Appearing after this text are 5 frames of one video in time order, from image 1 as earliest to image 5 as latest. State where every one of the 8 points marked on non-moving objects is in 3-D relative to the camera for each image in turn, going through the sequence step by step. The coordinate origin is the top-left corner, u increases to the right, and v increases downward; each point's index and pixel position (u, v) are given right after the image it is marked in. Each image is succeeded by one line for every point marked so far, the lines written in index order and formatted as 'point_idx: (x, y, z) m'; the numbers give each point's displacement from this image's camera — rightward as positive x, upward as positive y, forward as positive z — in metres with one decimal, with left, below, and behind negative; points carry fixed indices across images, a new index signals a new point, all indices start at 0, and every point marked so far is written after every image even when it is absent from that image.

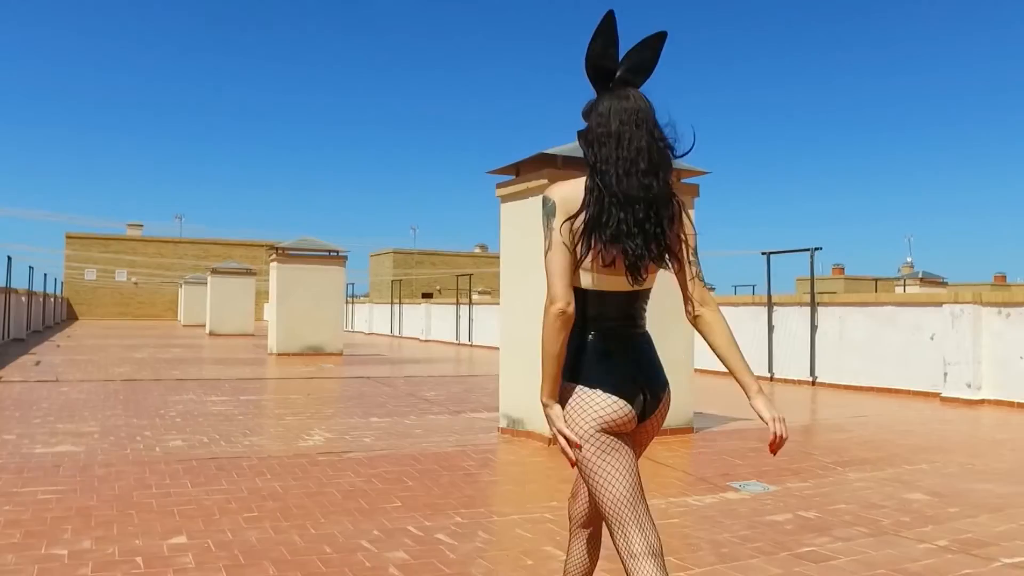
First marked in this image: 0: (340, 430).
0: (-1.7, -1.4, +8.0) m
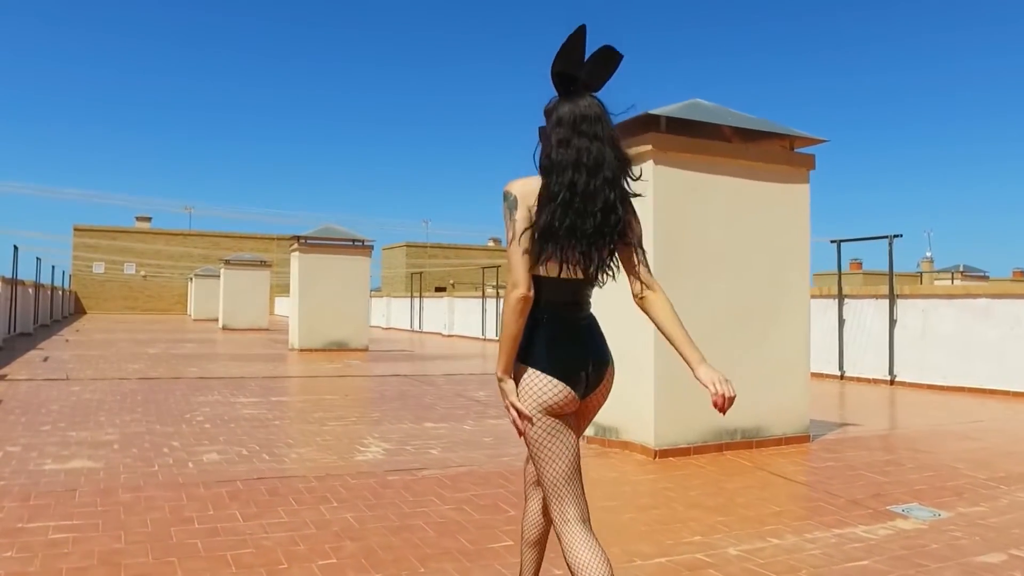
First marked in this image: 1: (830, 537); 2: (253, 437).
0: (-1.0, -1.3, +6.9) m
1: (+1.8, -1.4, +4.5) m
2: (-2.1, -1.2, +6.8) m
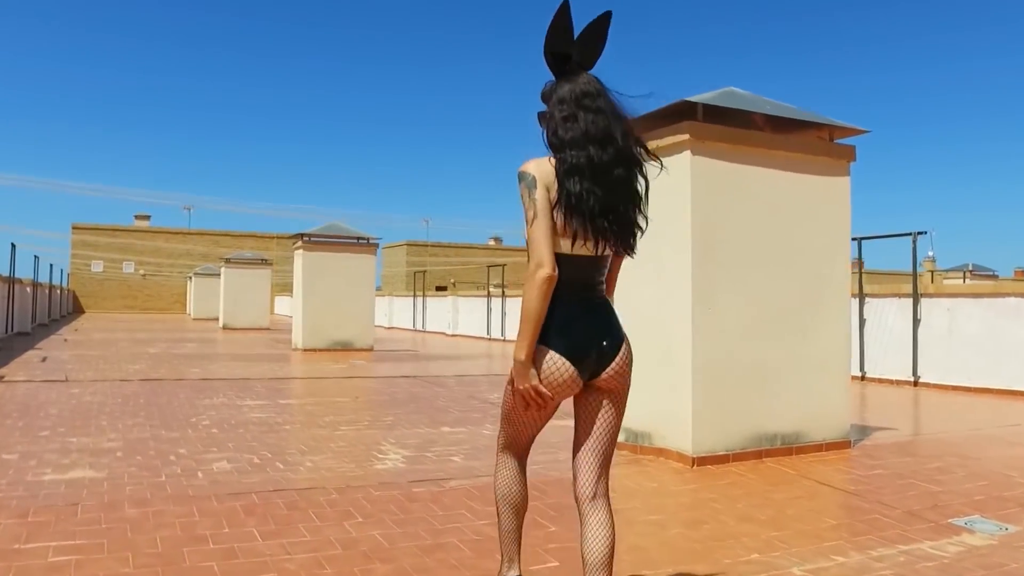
0: (-0.8, -1.3, +6.6) m
1: (+2.0, -1.4, +4.2) m
2: (-1.9, -1.2, +6.4) m
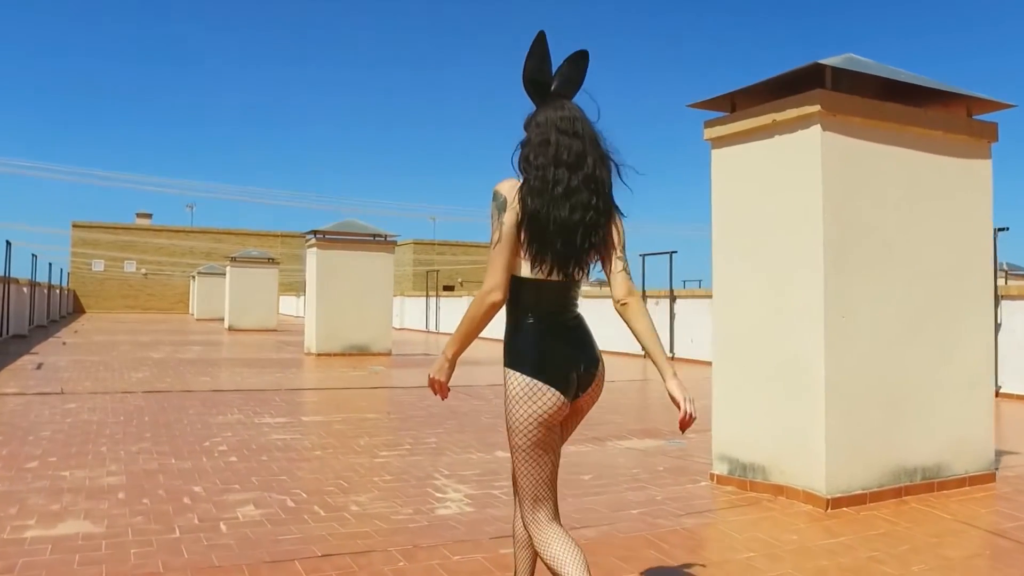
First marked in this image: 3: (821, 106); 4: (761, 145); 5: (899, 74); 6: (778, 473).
0: (-0.2, -1.3, +5.5) m
1: (+2.5, -1.4, +3.1) m
2: (-1.4, -1.2, +5.3) m
3: (+1.8, +1.1, +4.7) m
4: (+1.6, +0.9, +5.2) m
5: (+2.5, +1.4, +5.3) m
6: (+1.6, -1.1, +5.0) m
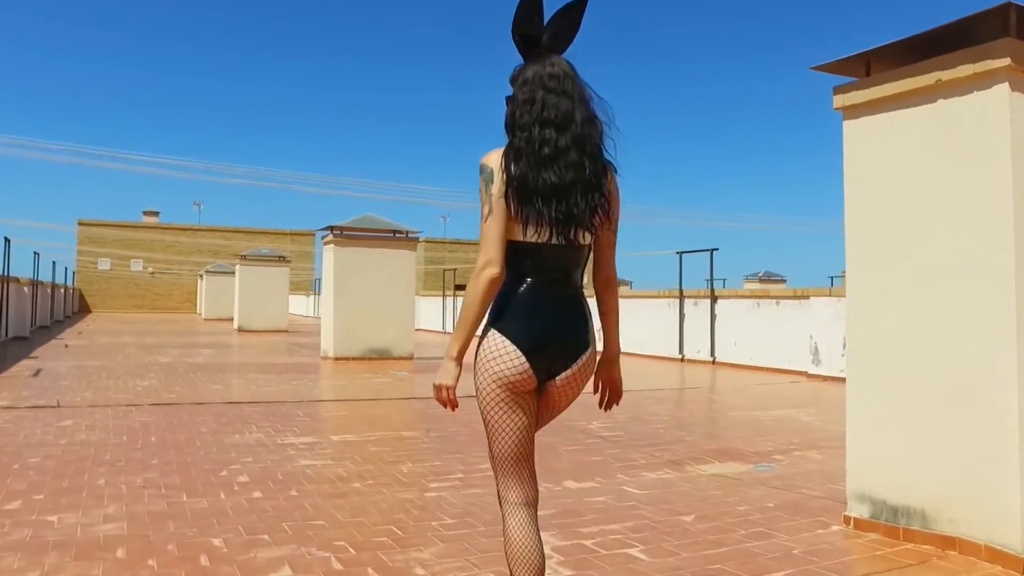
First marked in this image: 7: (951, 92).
0: (+0.2, -1.3, +4.5) m
1: (+2.9, -1.4, +2.1) m
2: (-0.9, -1.2, +4.3) m
3: (+2.2, +1.1, +3.7) m
4: (+2.0, +0.9, +4.1) m
5: (+3.0, +1.4, +4.3) m
6: (+2.1, -1.1, +3.9) m
7: (+2.1, +1.0, +4.0) m
